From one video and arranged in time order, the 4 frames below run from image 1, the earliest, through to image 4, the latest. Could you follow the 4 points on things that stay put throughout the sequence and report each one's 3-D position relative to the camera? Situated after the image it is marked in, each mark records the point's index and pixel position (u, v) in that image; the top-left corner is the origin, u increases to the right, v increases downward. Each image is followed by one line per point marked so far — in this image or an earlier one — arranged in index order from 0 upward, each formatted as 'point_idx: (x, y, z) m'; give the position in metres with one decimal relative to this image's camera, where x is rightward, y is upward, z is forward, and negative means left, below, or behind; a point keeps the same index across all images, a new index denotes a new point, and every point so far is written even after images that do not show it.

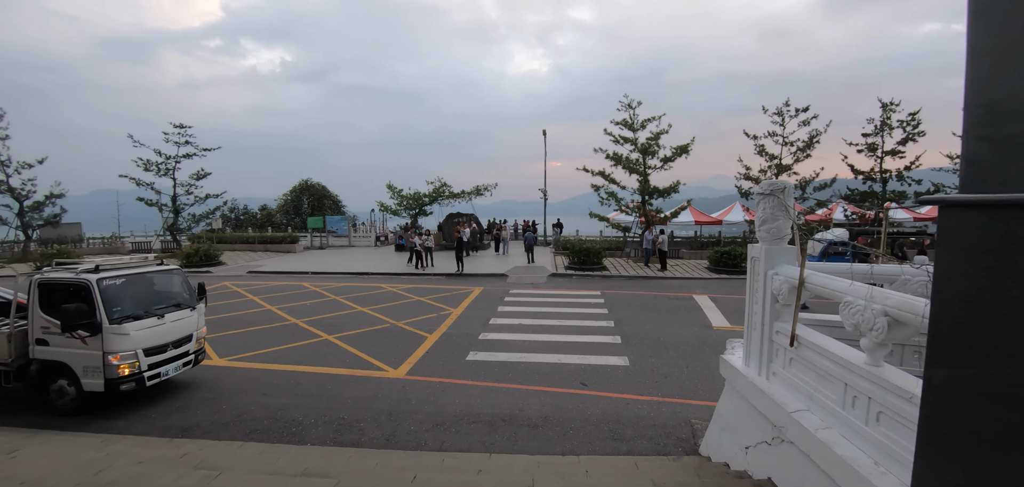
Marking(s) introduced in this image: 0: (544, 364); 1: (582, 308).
0: (+0.5, -1.9, +6.8) m
1: (+1.8, -1.6, +10.7) m
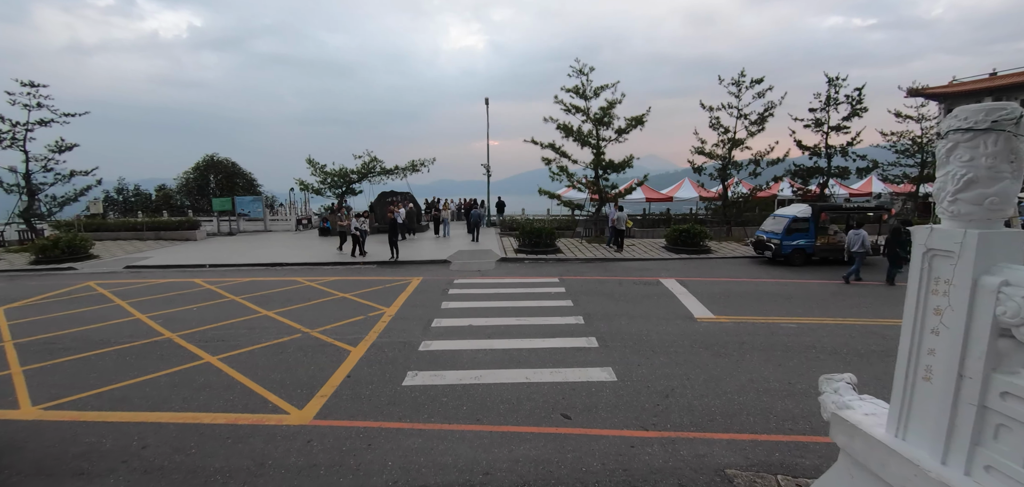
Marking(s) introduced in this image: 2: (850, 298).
0: (-0.1, -1.7, +5.1) m
1: (+0.7, -1.2, +9.1) m
2: (+7.2, -1.2, +9.1) m
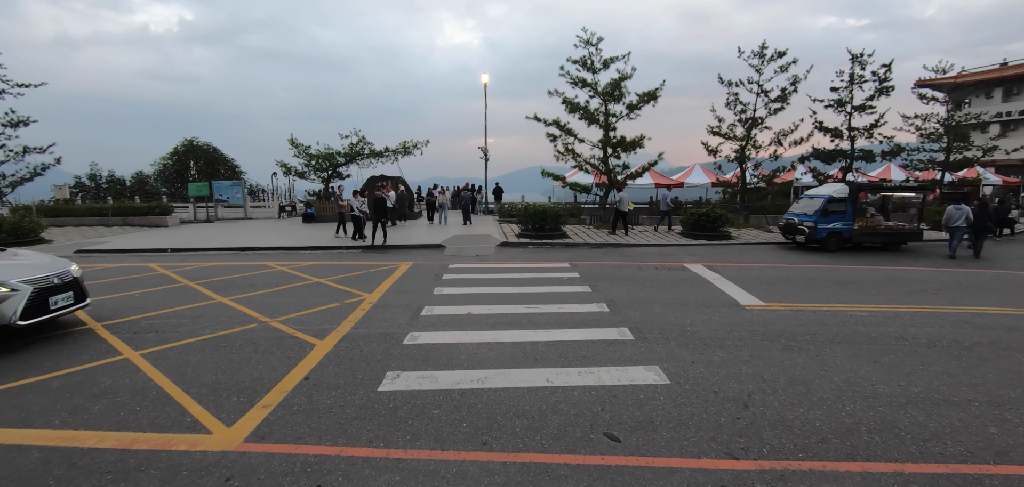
0: (+0.1, -1.3, +3.7) m
1: (+0.8, -0.8, +7.8) m
2: (+7.3, -0.7, +7.8) m
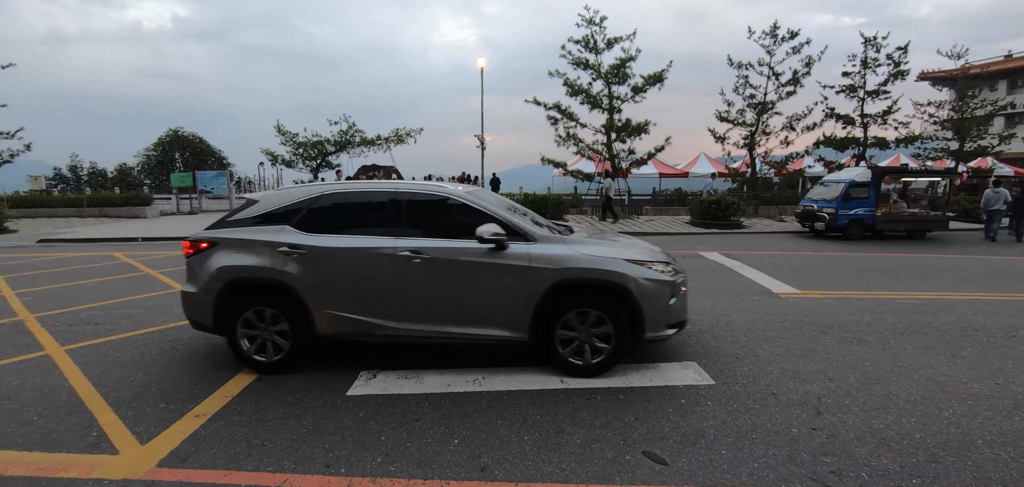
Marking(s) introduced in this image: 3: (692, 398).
0: (+0.1, -1.0, +2.9) m
1: (+0.8, -0.5, +7.0) m
2: (+7.3, -0.5, +7.1) m
3: (+1.2, -1.0, +2.9) m
